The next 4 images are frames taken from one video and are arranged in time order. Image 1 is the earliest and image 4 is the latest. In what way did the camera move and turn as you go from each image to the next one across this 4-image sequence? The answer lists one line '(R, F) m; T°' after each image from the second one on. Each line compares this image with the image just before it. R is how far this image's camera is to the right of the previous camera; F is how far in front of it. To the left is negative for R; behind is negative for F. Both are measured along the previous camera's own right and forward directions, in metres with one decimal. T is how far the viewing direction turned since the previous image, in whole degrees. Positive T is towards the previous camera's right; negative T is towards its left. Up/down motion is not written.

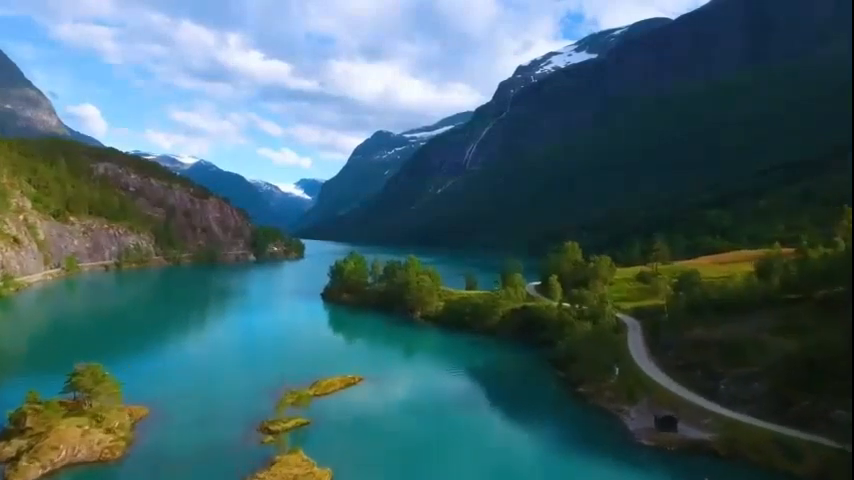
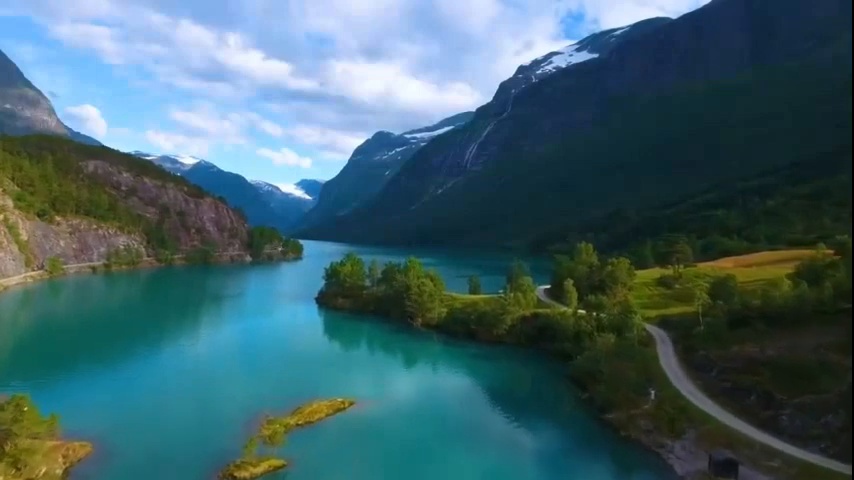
(0.0, +1.9) m; 0°
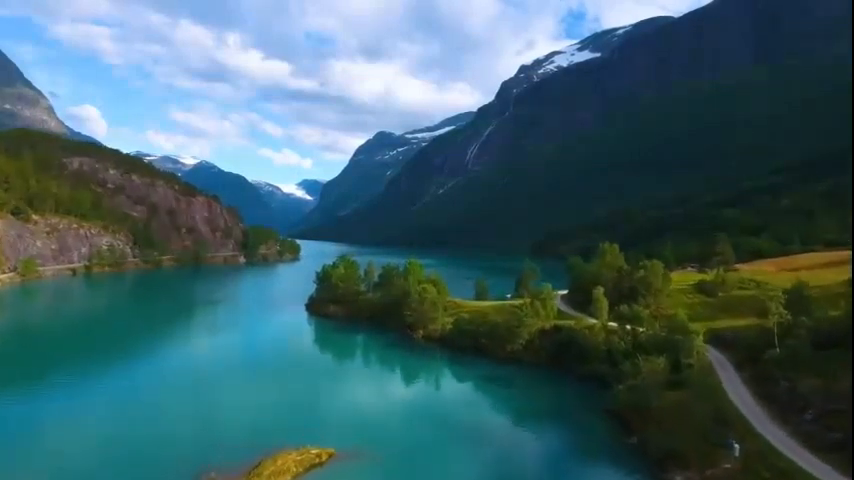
(0.0, +2.8) m; 0°
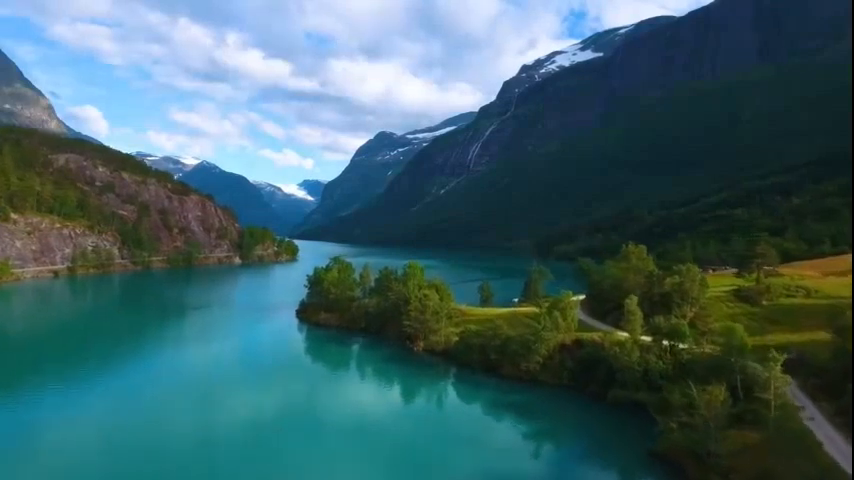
(0.0, +2.2) m; 0°
